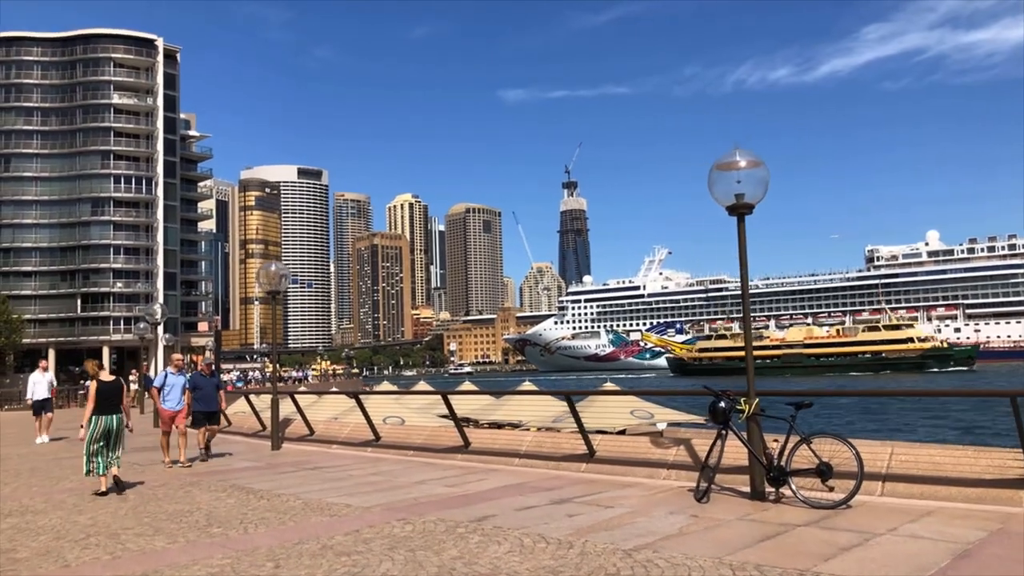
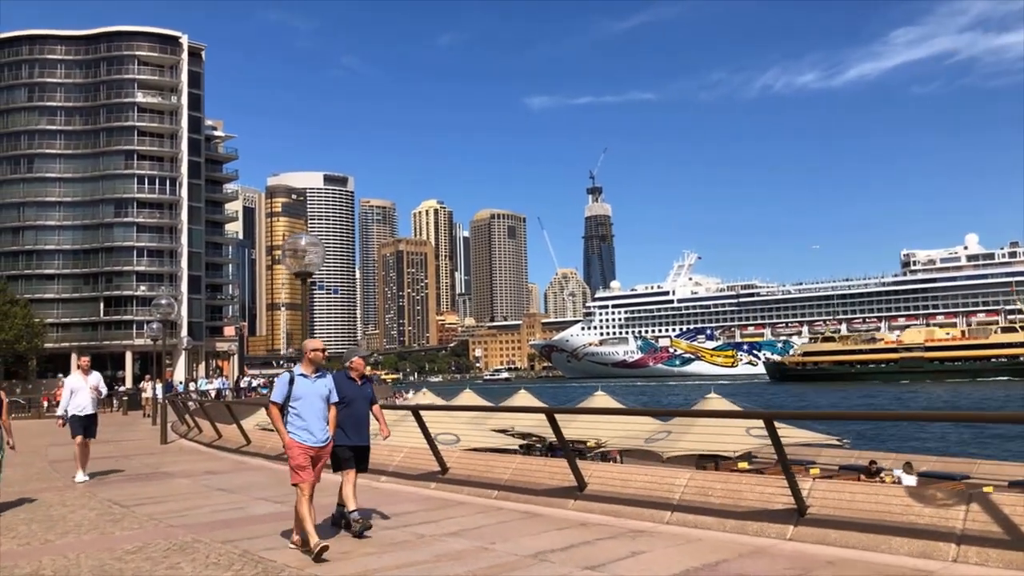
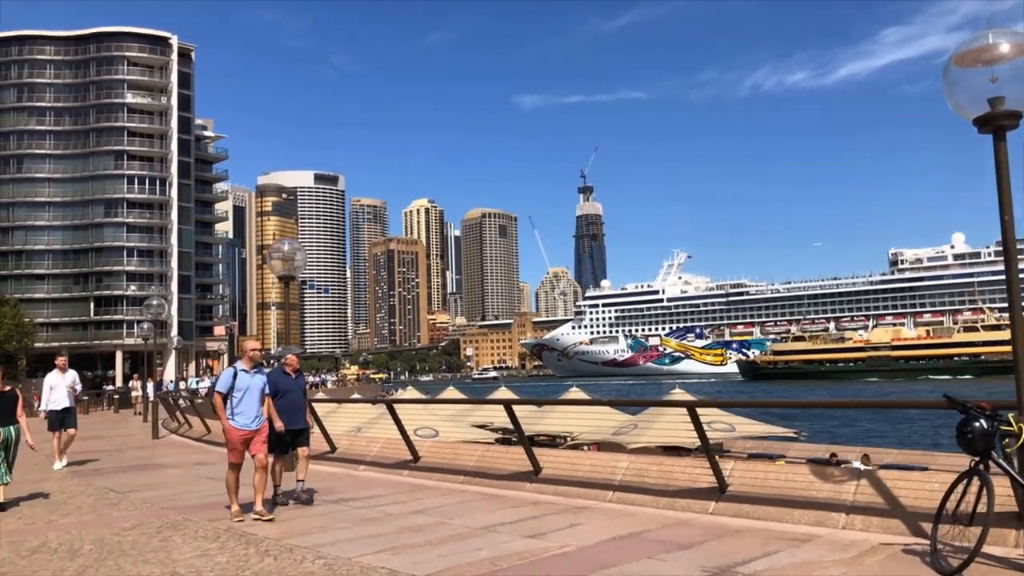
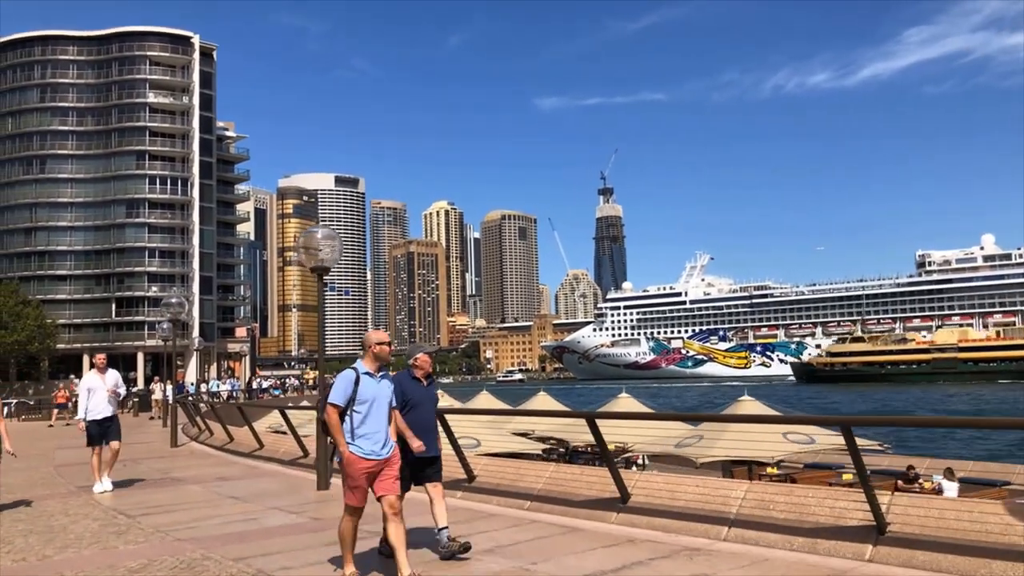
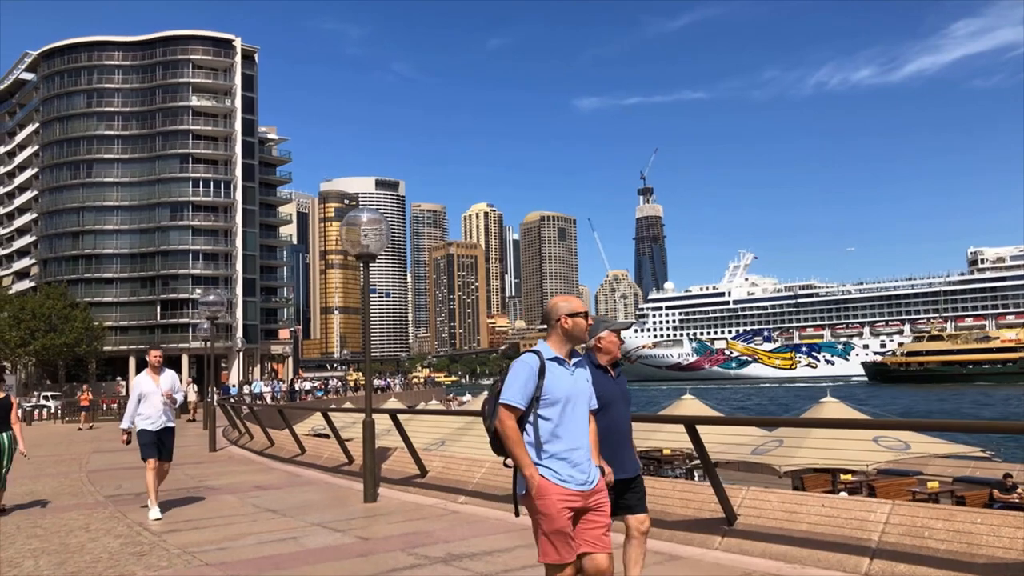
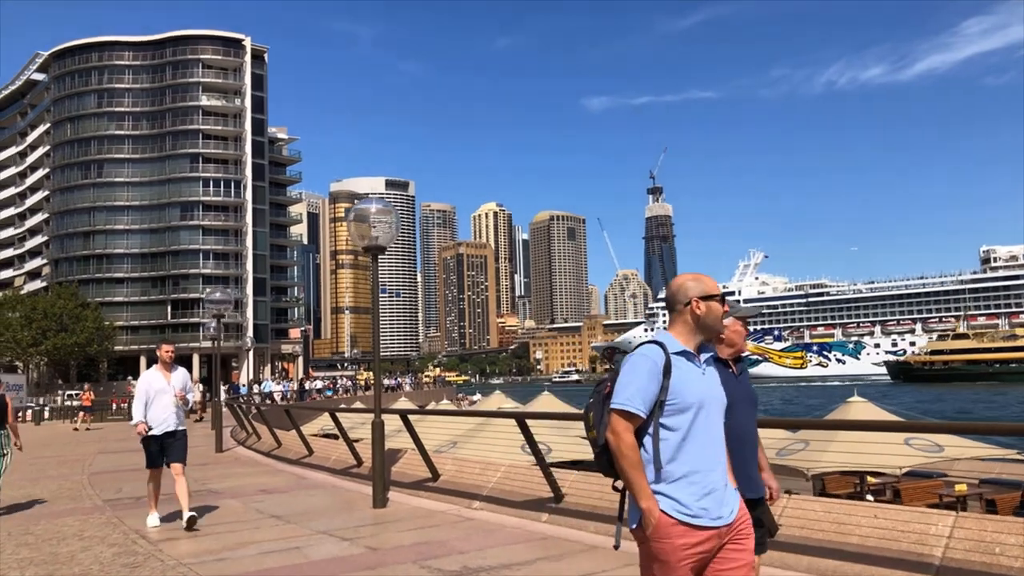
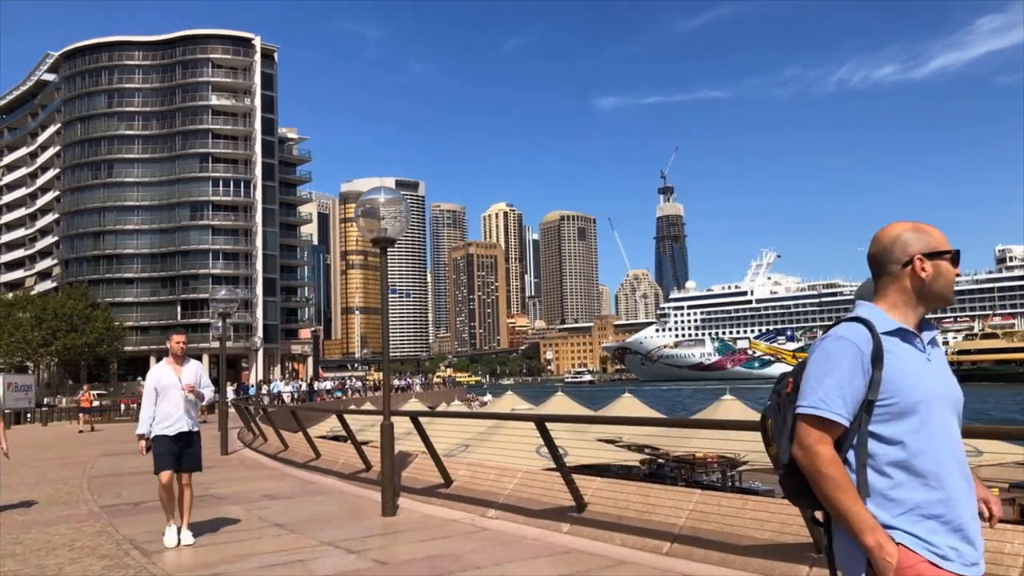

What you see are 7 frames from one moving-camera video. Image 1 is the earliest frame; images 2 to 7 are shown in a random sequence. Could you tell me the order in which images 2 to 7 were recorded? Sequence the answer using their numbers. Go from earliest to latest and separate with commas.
3, 2, 4, 5, 6, 7
